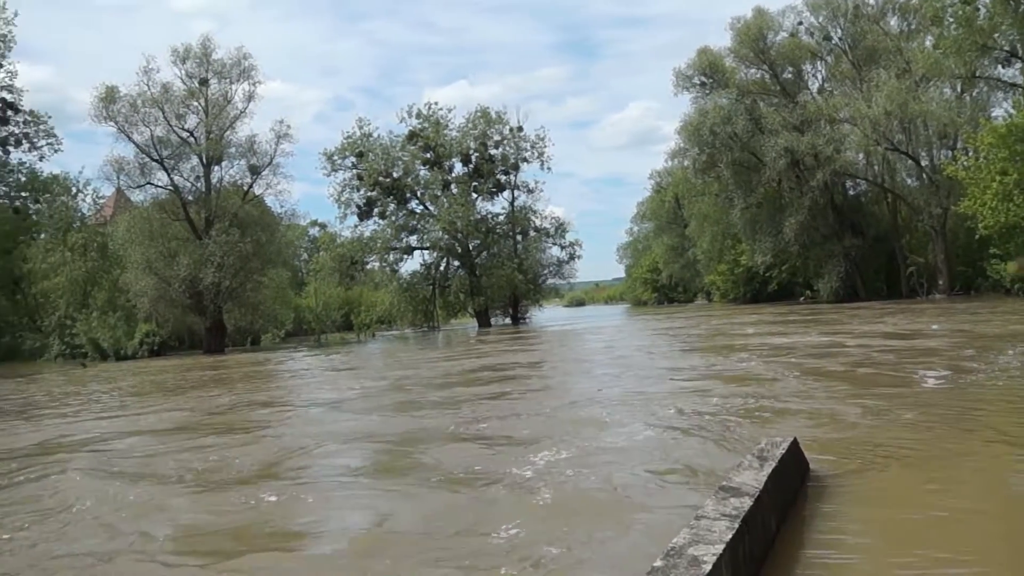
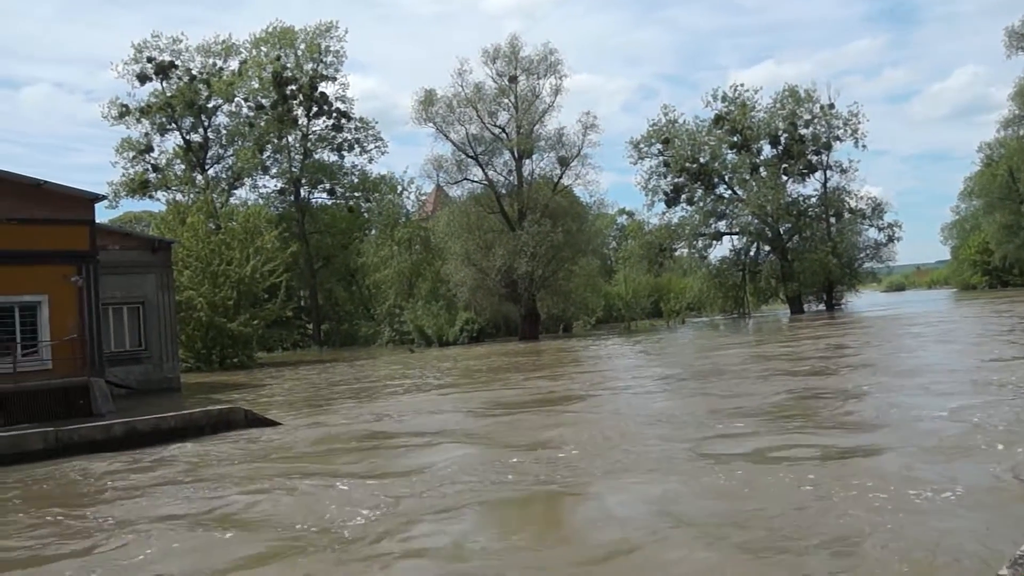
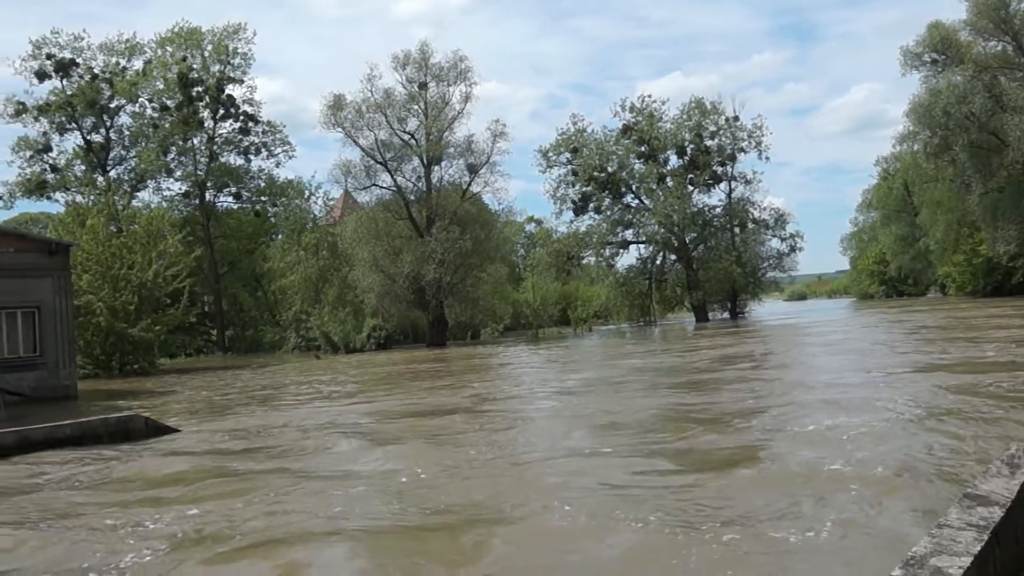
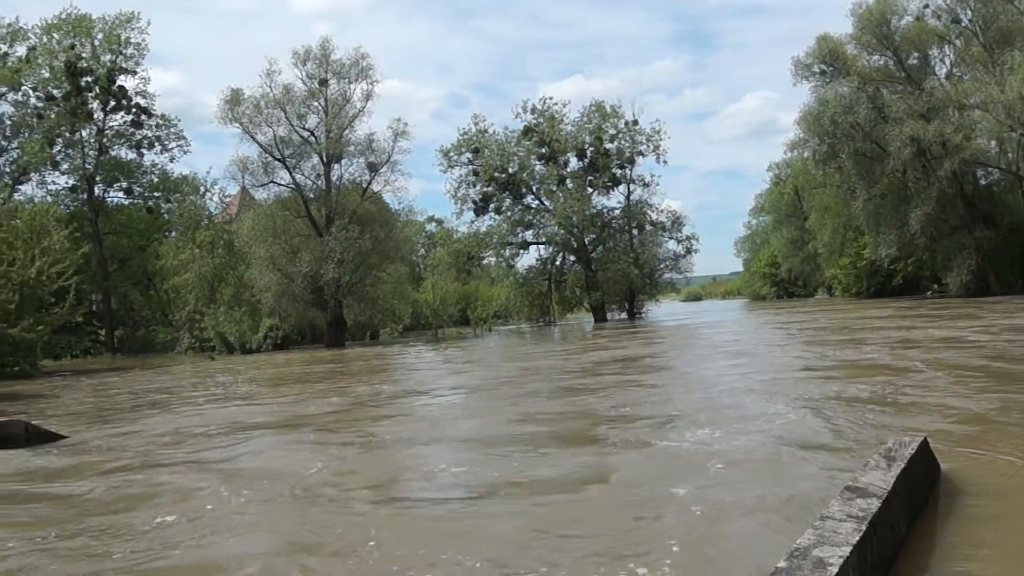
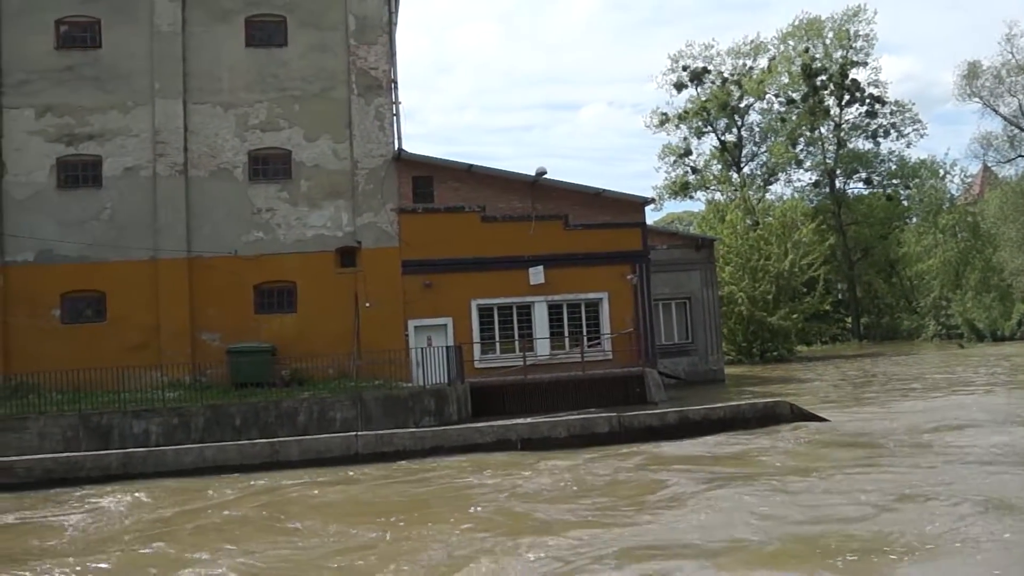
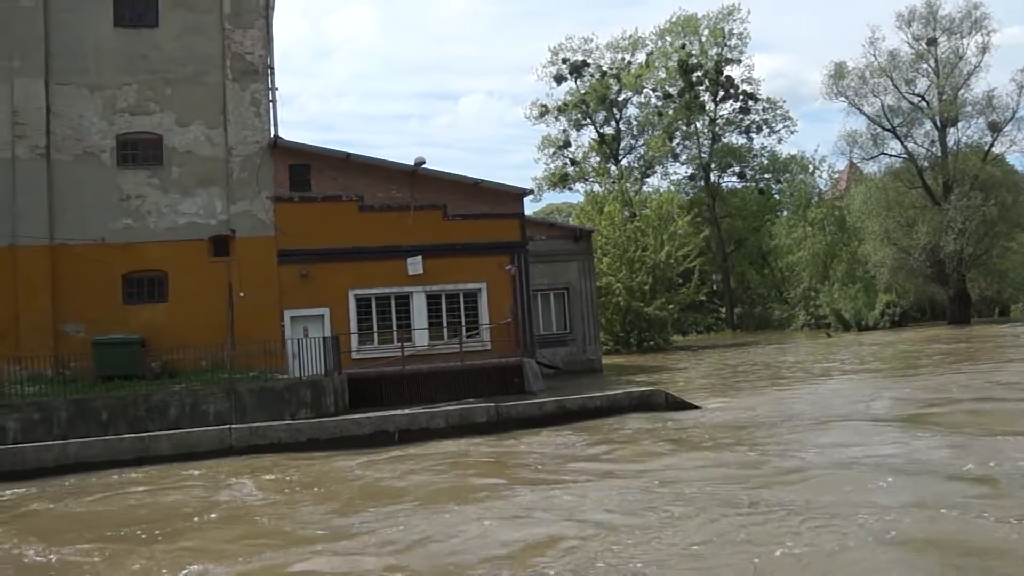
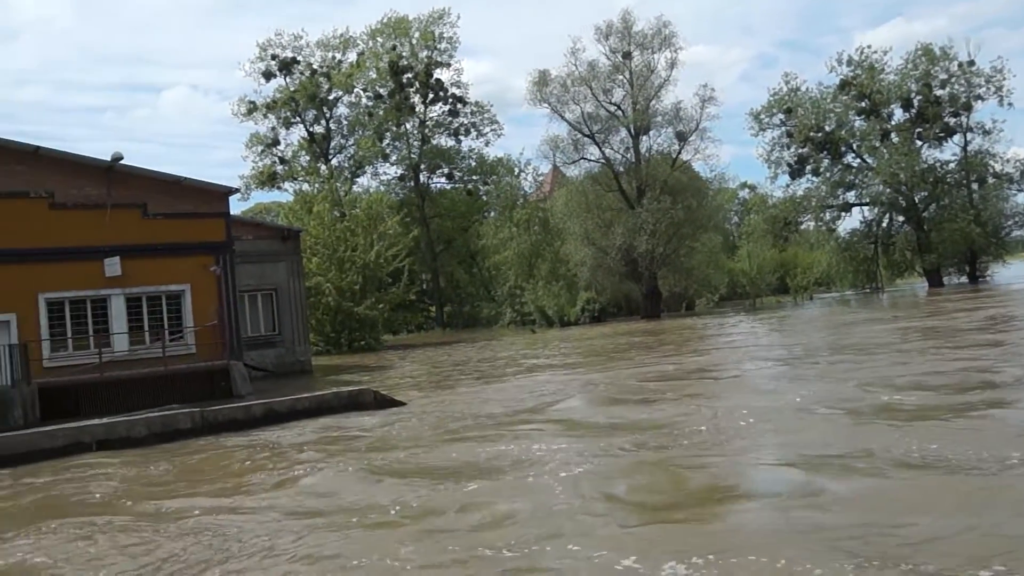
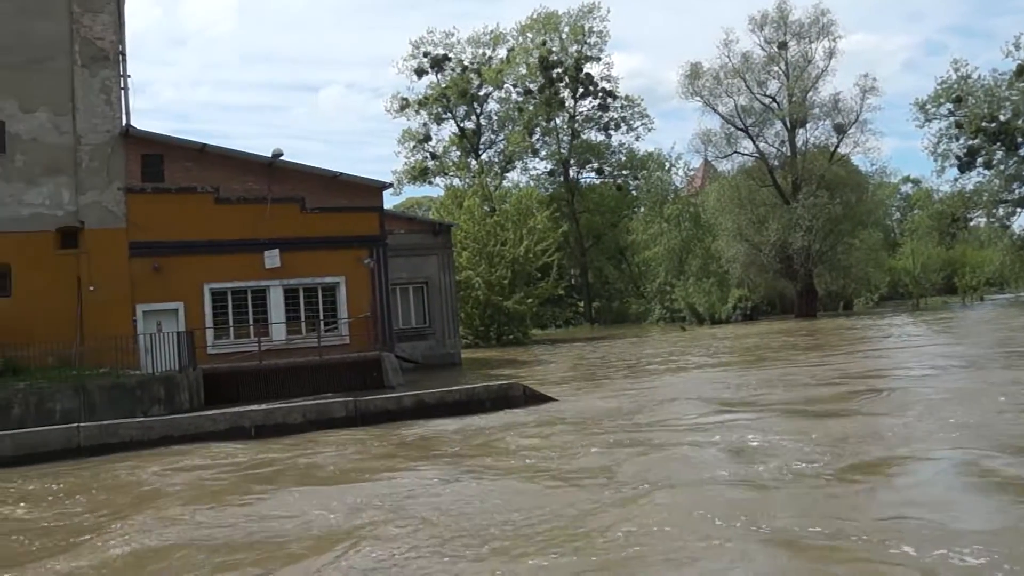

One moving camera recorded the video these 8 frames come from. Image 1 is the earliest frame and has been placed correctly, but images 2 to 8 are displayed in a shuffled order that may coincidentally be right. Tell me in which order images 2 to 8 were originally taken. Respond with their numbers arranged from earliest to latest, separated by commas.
4, 3, 2, 7, 8, 6, 5
